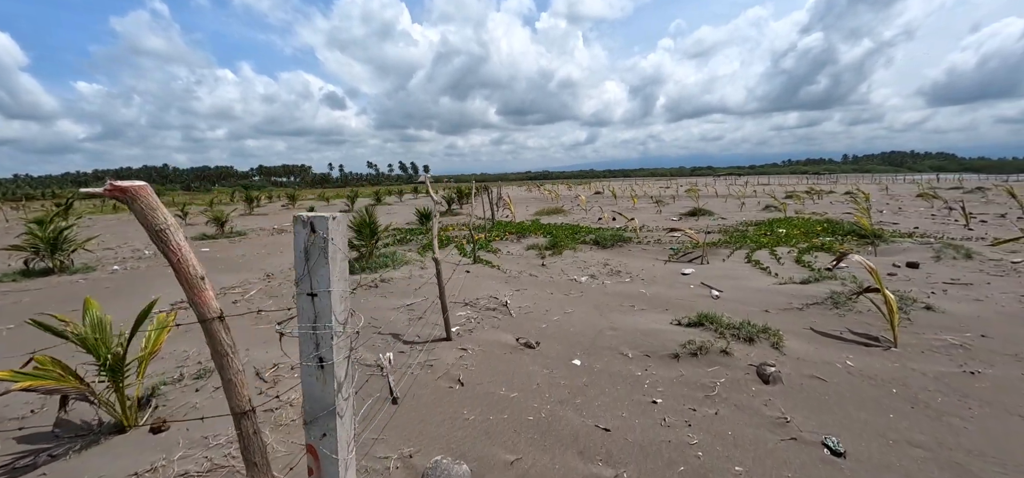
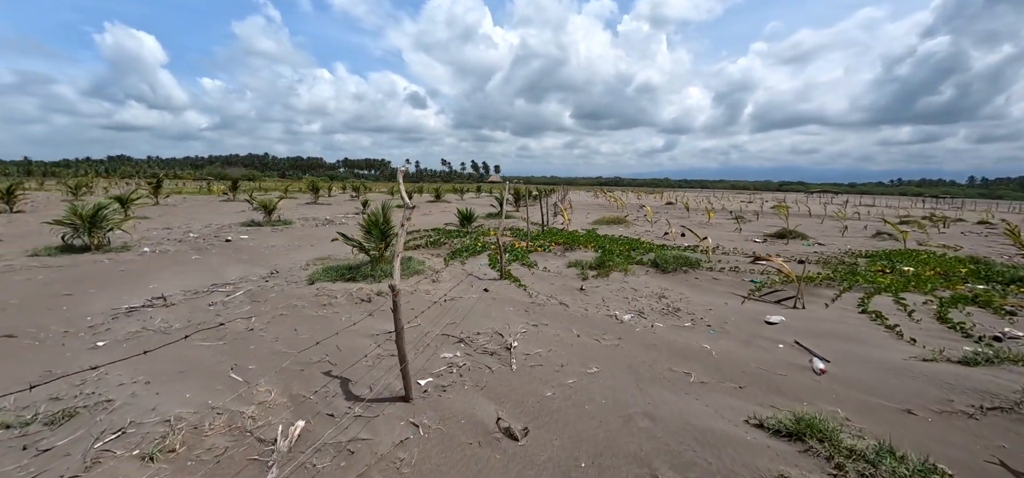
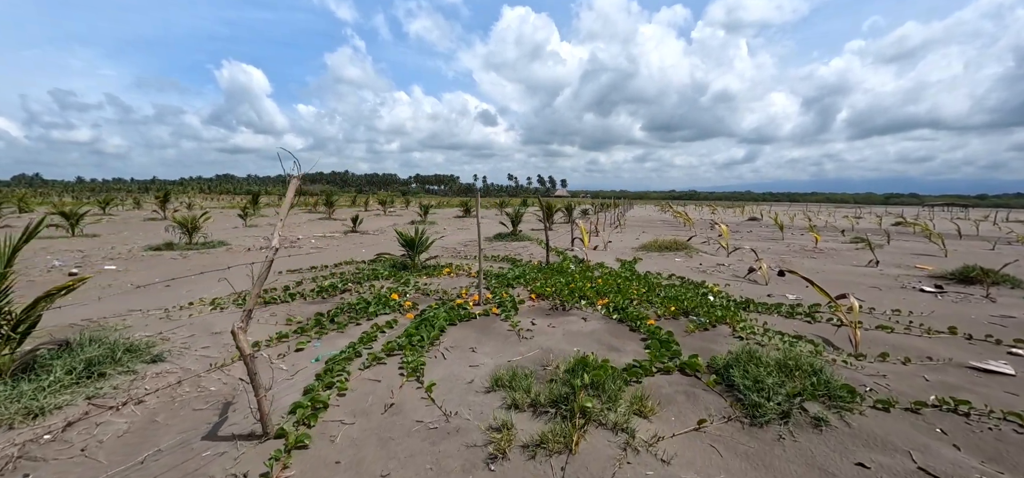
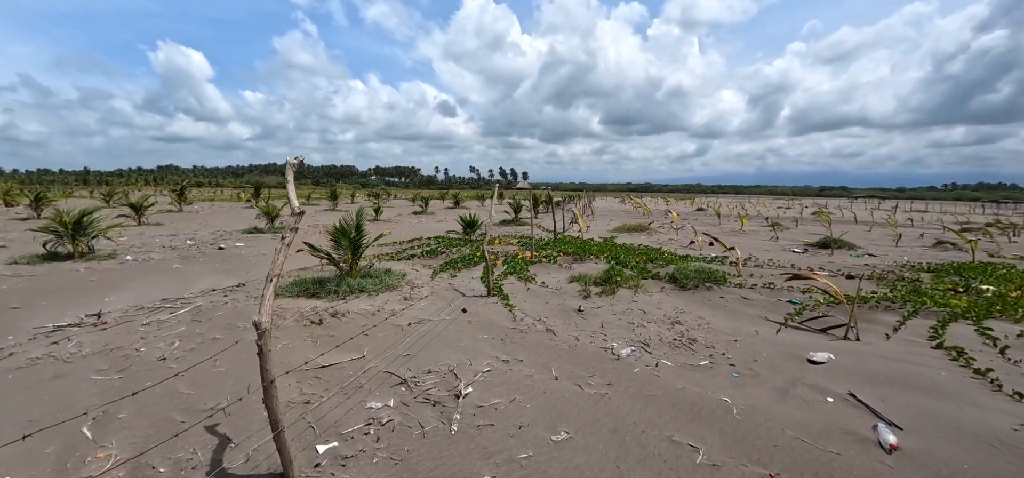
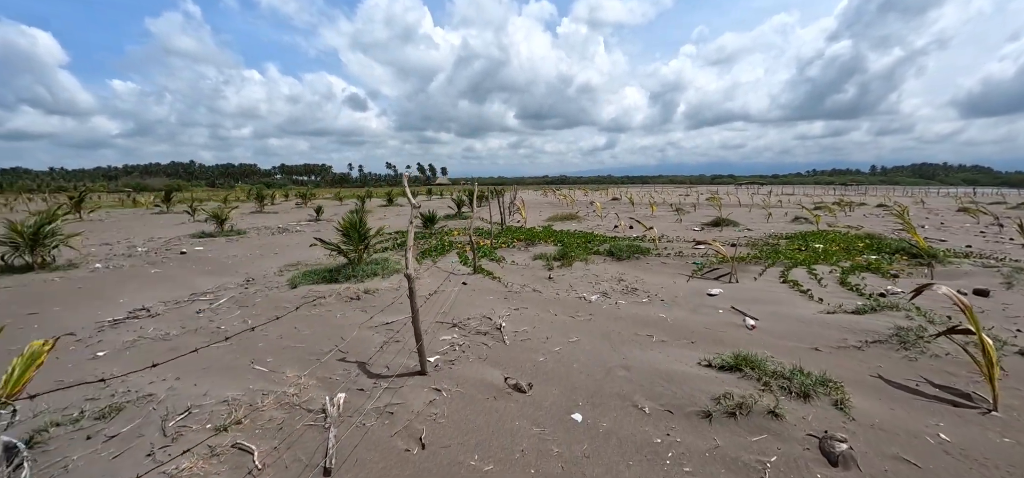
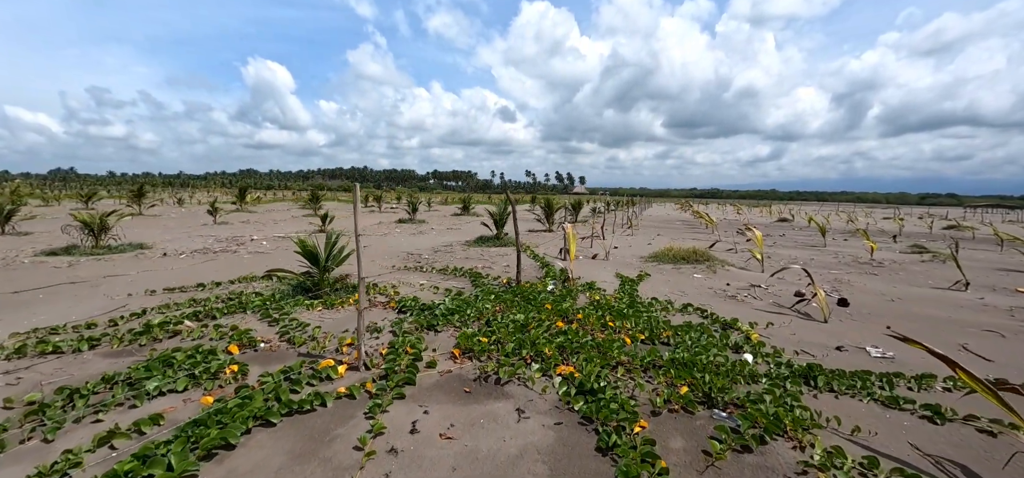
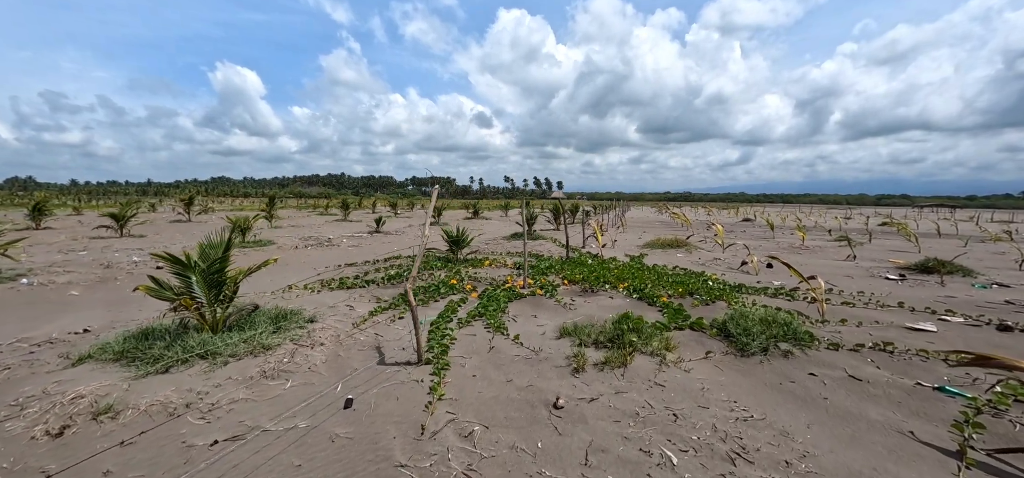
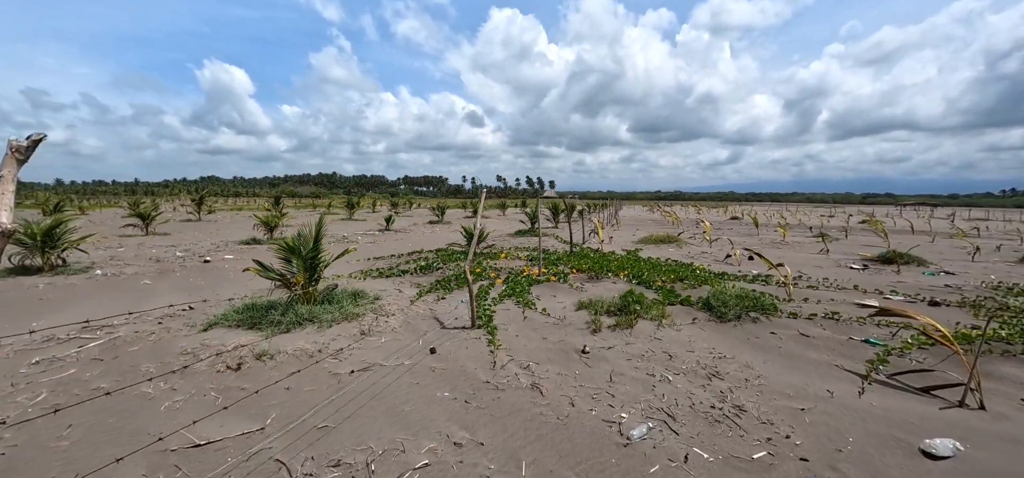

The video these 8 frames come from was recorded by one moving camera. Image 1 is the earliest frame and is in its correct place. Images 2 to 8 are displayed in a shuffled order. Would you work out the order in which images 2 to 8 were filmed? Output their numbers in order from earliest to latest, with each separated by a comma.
5, 2, 4, 8, 7, 3, 6
